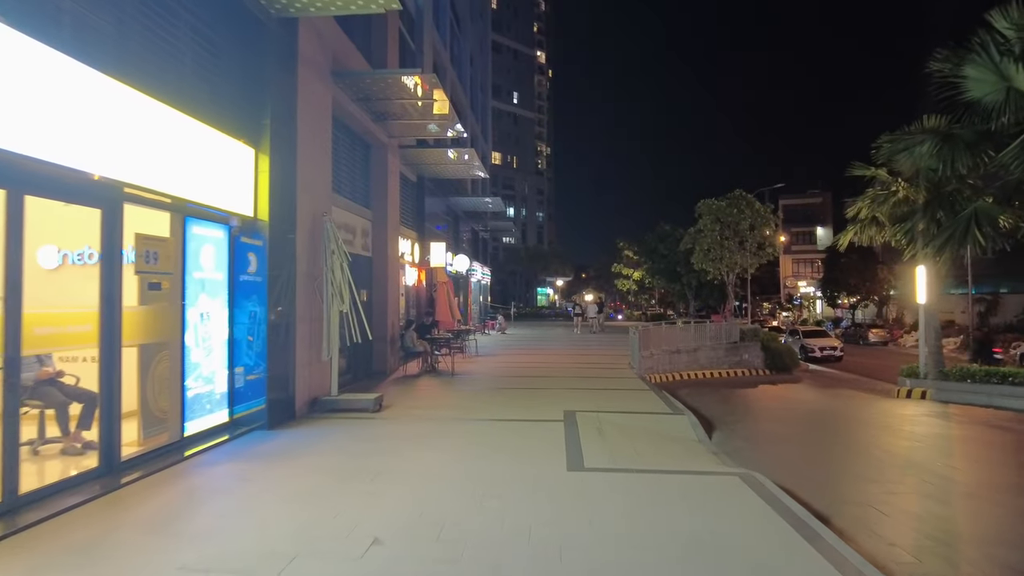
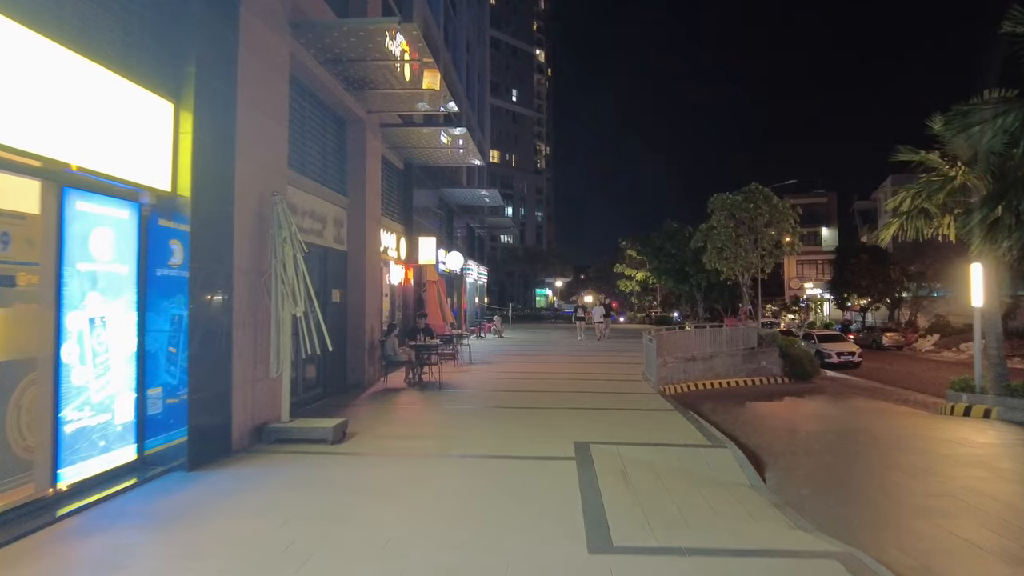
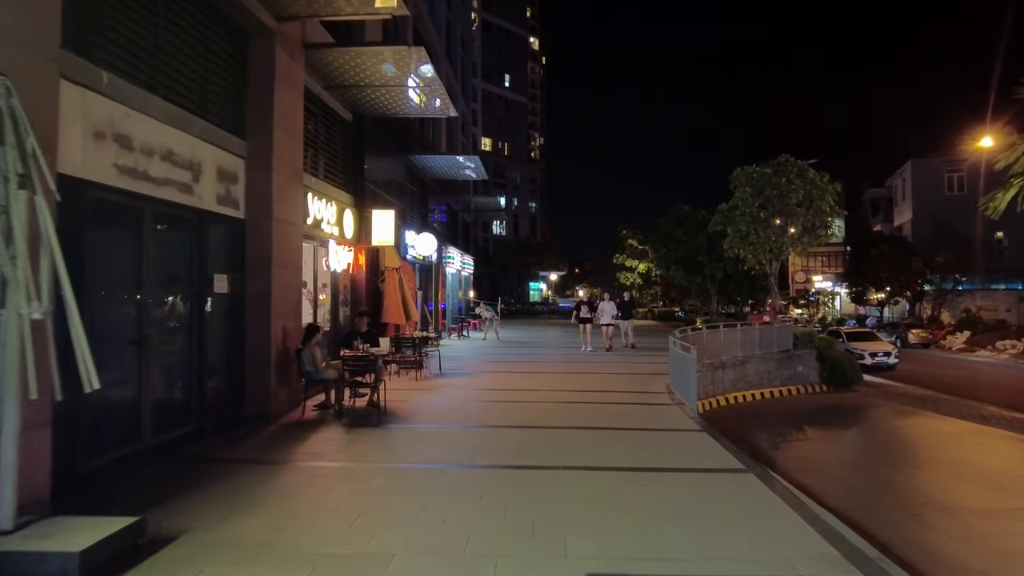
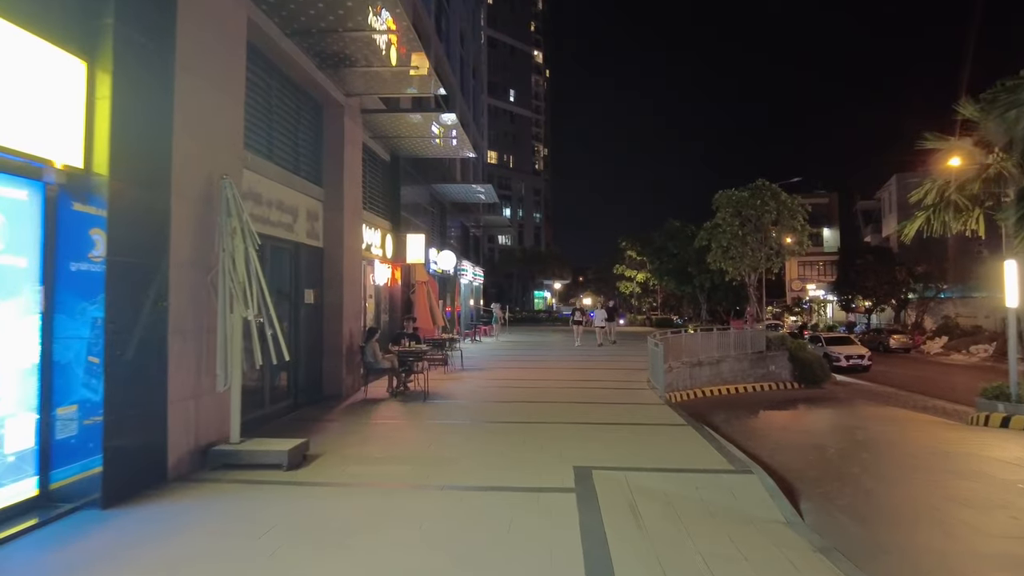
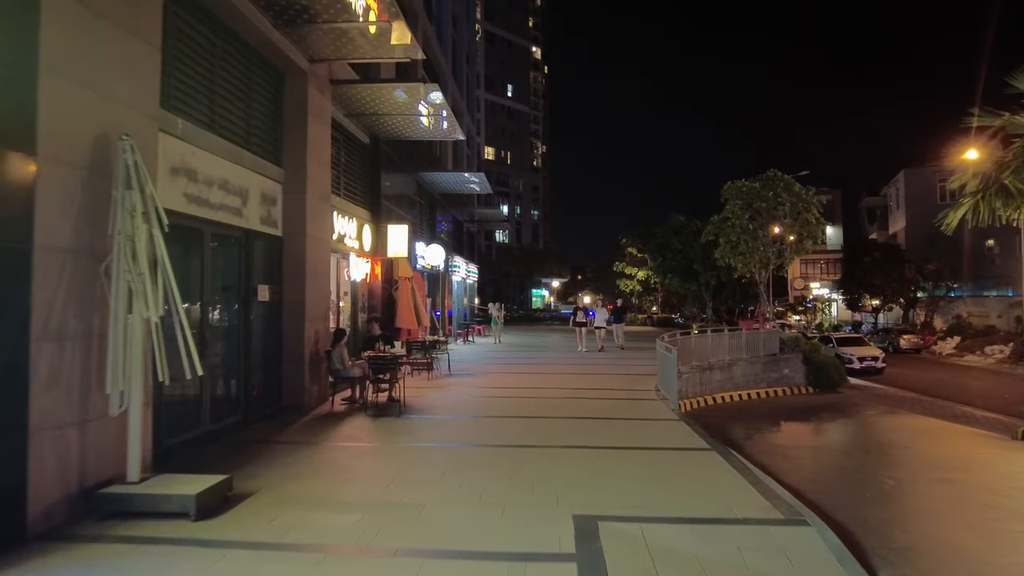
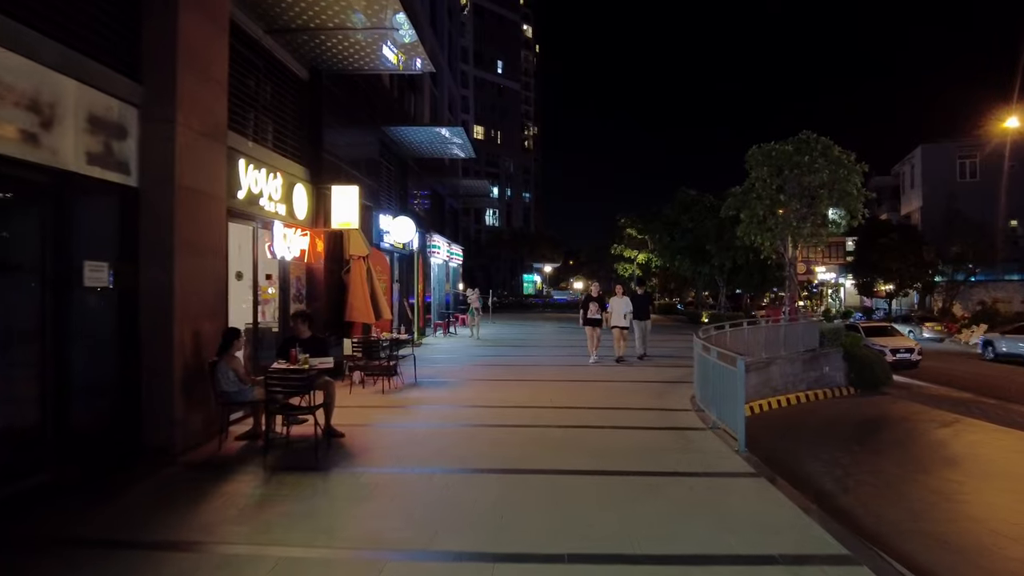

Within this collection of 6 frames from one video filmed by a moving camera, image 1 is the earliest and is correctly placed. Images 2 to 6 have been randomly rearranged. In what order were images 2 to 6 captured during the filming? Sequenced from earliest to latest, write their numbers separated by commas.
2, 4, 5, 3, 6
